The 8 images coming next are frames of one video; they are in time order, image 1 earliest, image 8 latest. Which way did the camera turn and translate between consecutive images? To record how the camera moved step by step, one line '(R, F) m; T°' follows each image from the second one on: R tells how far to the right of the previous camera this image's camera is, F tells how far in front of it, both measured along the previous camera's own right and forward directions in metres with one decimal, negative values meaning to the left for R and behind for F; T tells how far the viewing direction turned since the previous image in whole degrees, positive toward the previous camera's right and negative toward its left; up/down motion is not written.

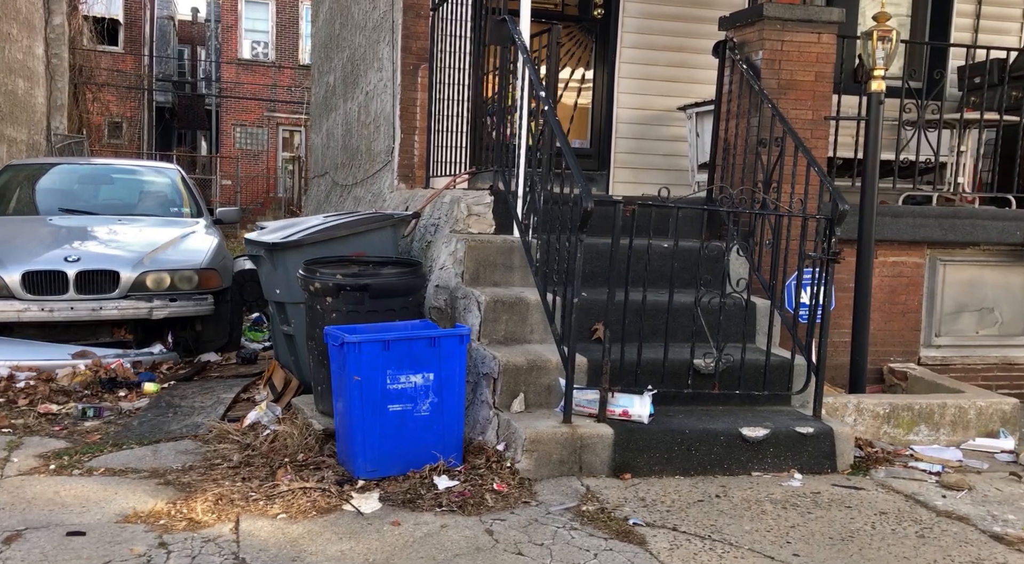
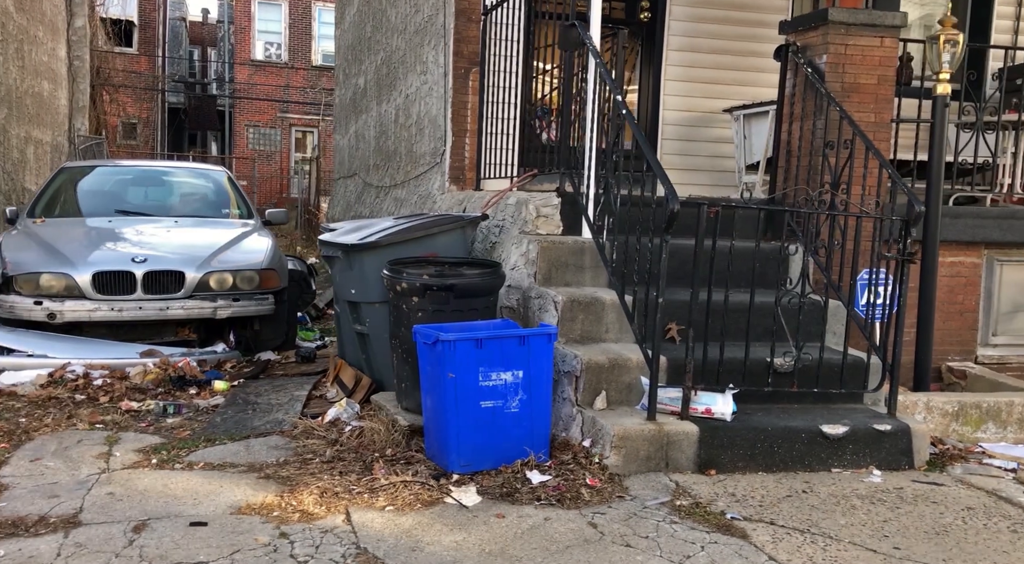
(-0.3, -0.1) m; -1°
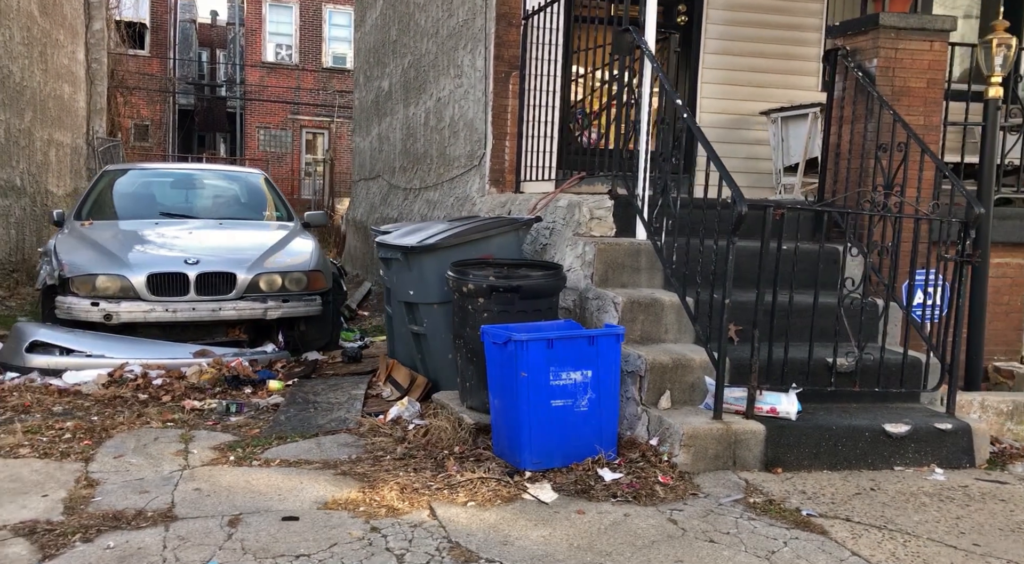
(-0.3, -0.1) m; -1°
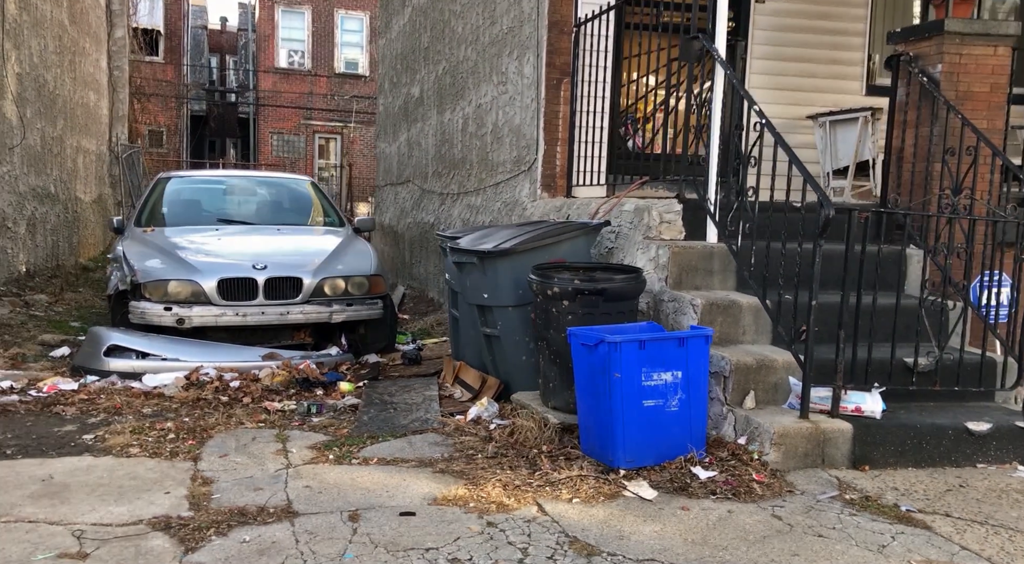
(-0.4, -0.1) m; -1°
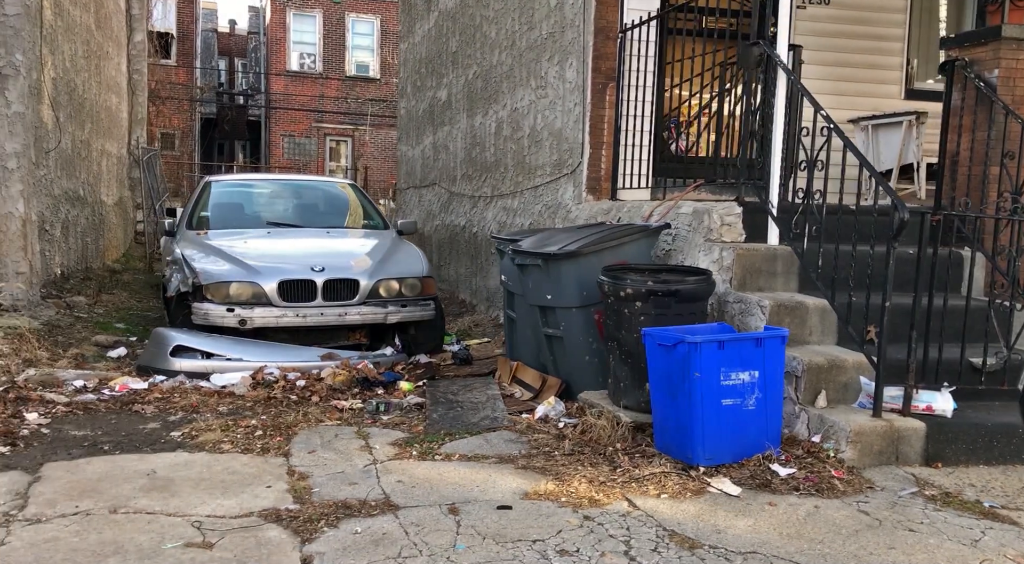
(-0.3, -0.1) m; -1°
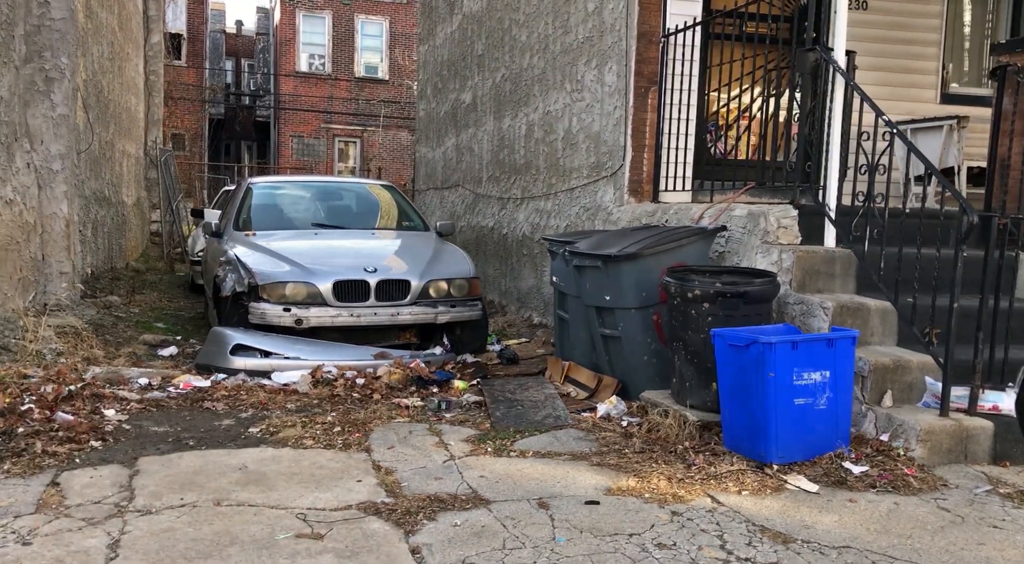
(-0.3, -0.1) m; 0°
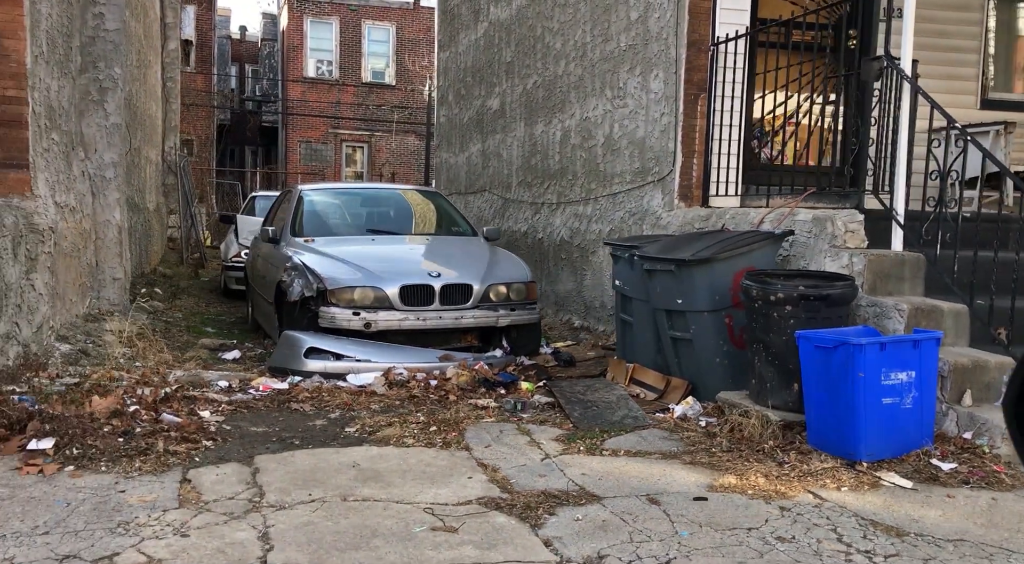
(-0.4, -0.1) m; 0°
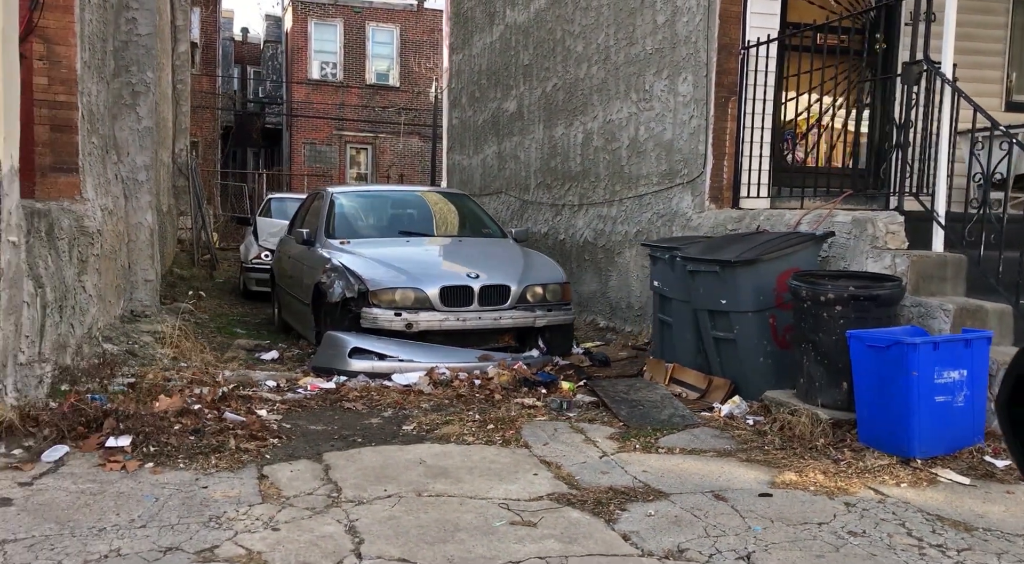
(-0.3, -0.1) m; 0°
